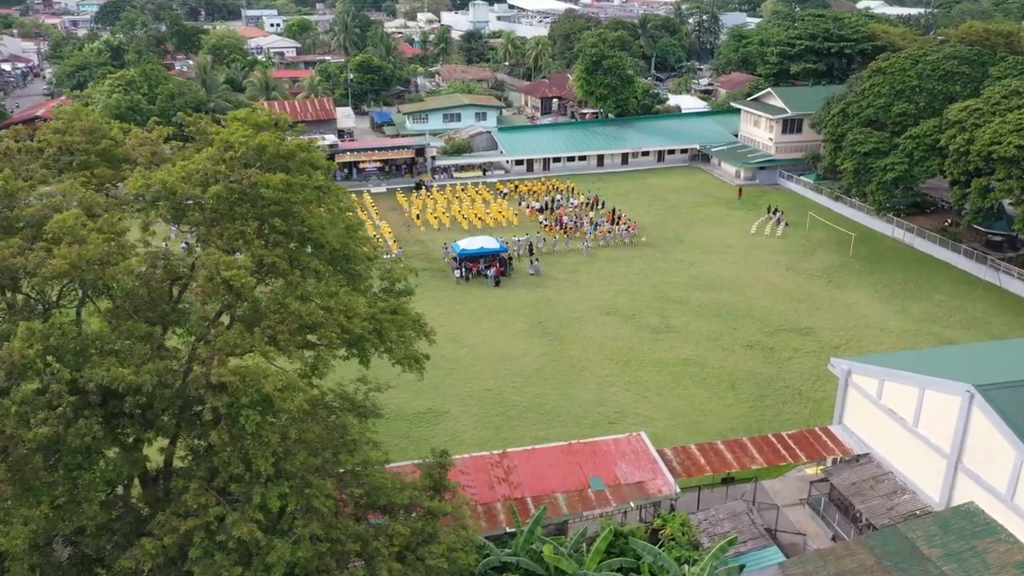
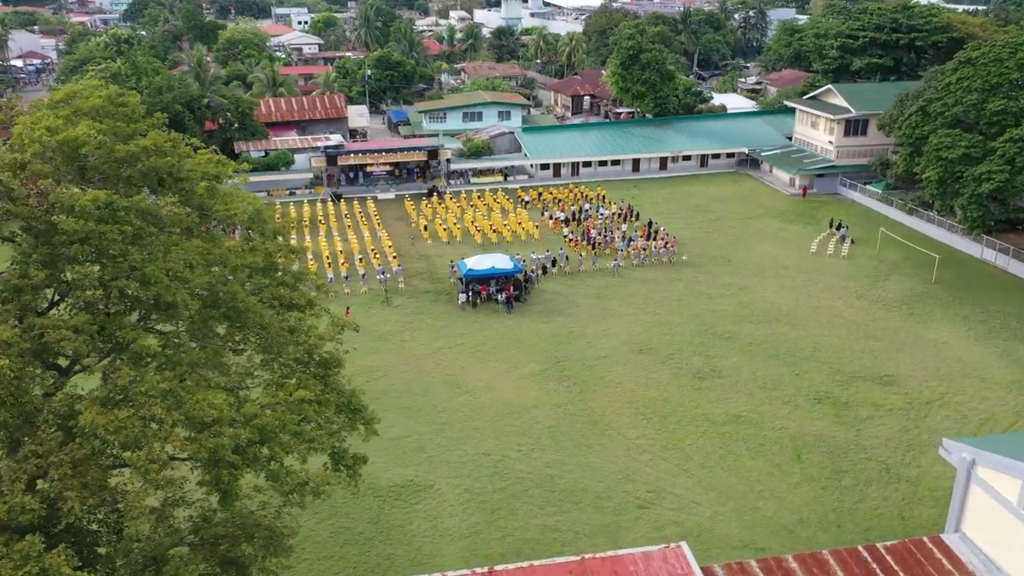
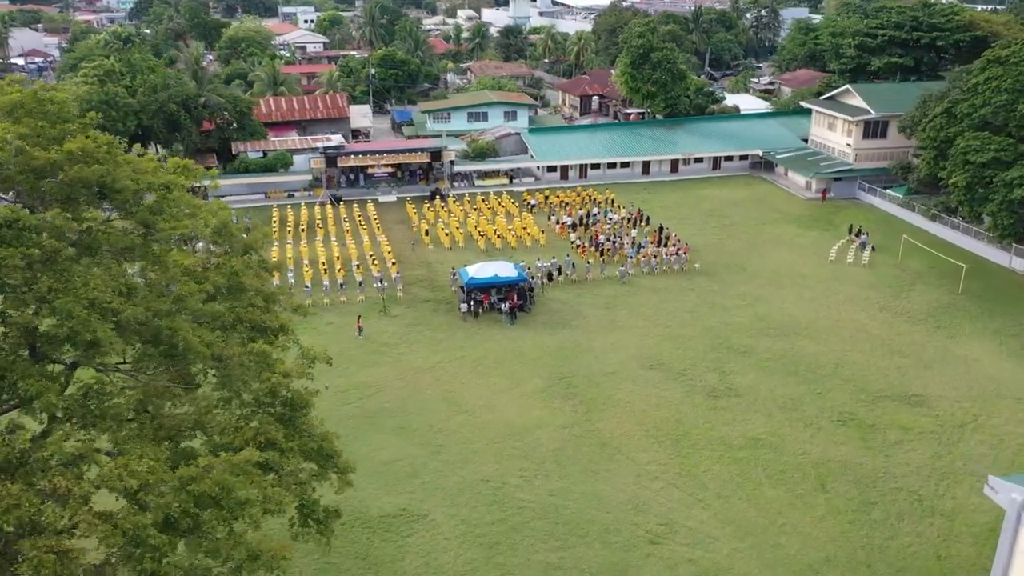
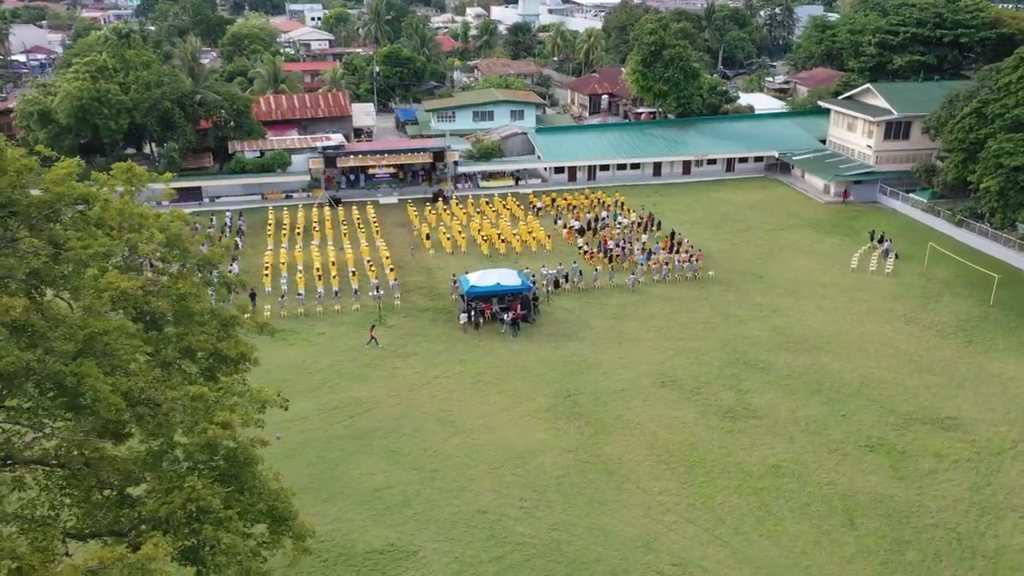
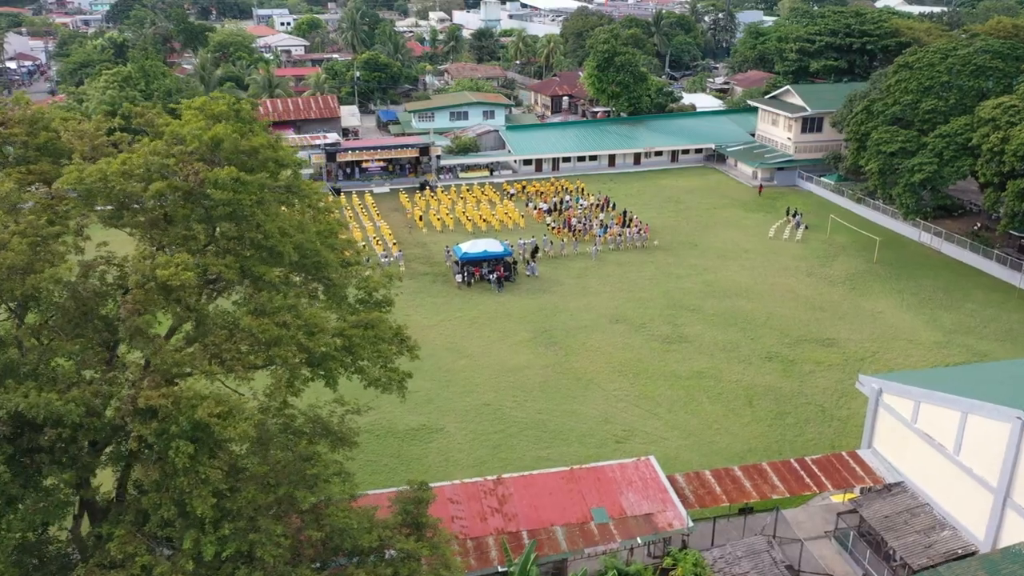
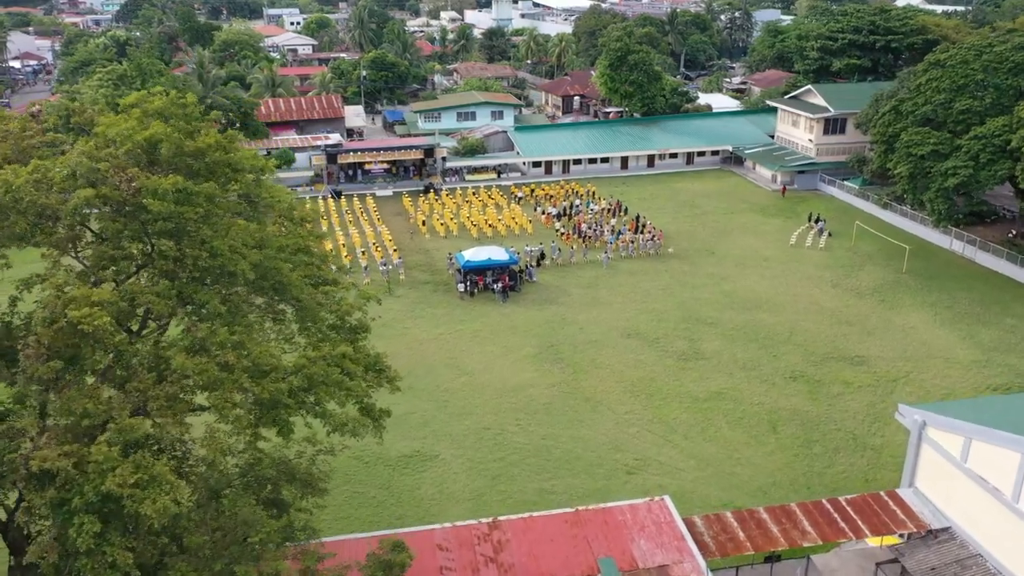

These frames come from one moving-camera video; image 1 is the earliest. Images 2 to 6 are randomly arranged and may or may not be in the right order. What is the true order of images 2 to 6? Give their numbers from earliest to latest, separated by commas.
5, 6, 2, 3, 4
